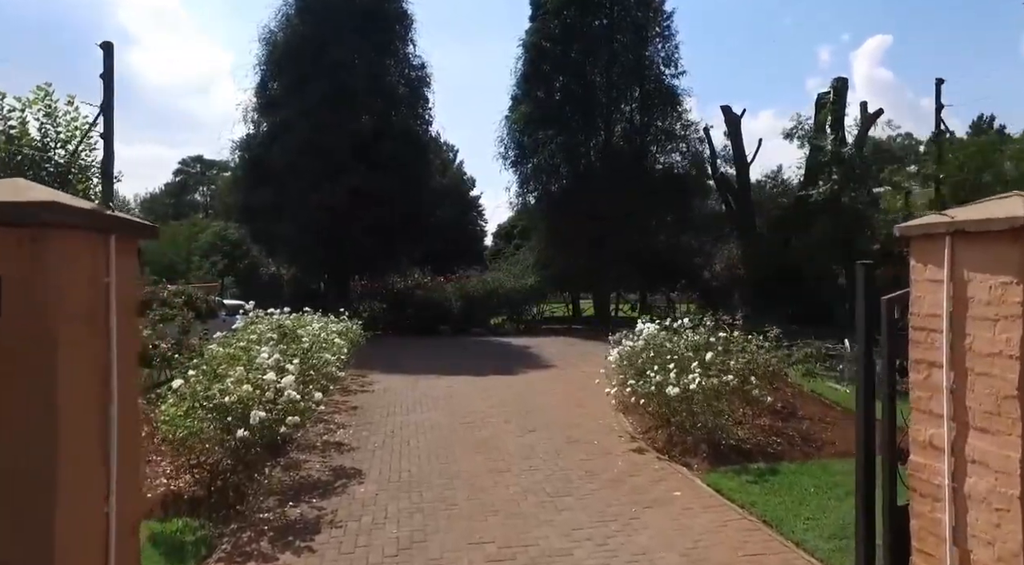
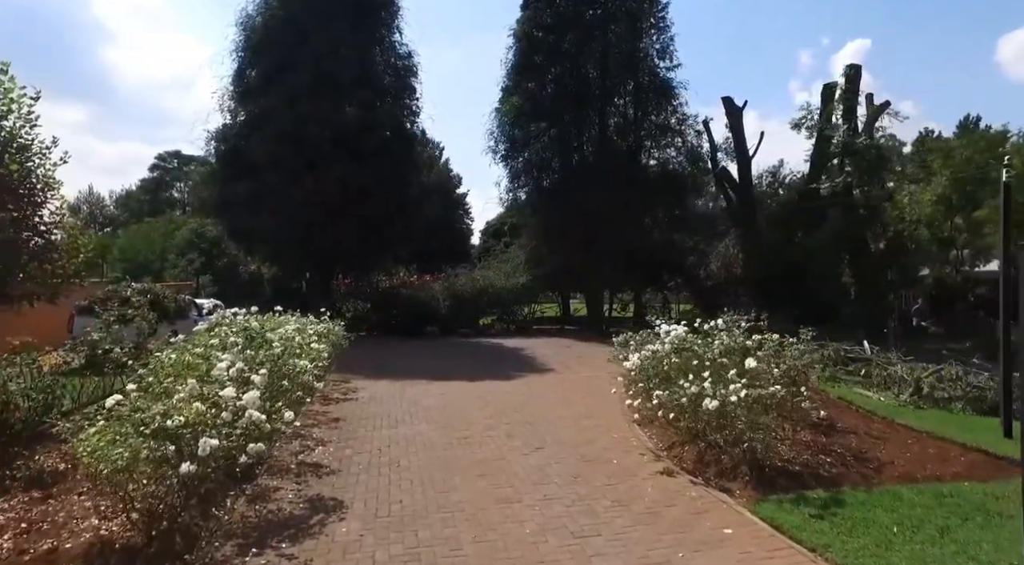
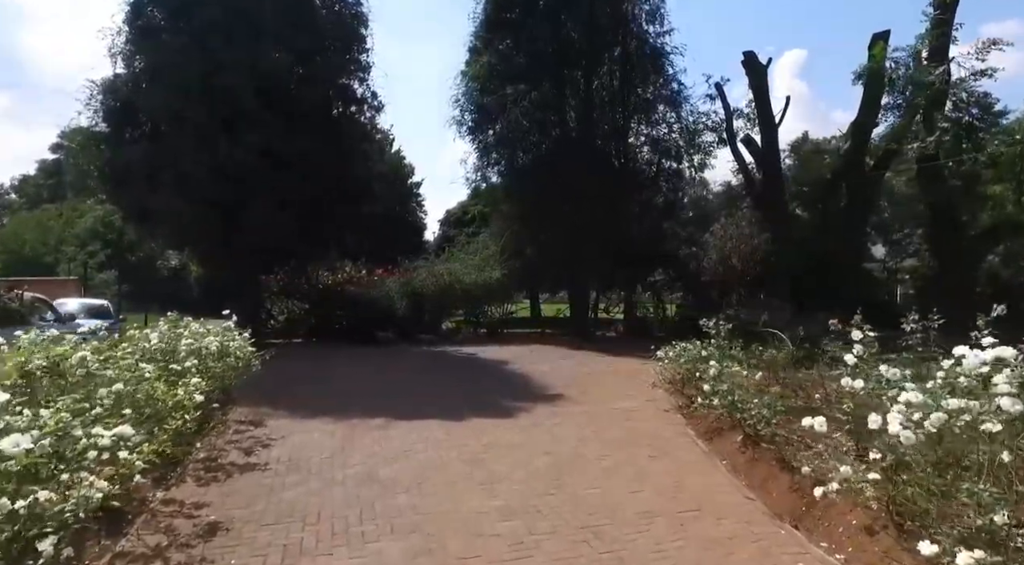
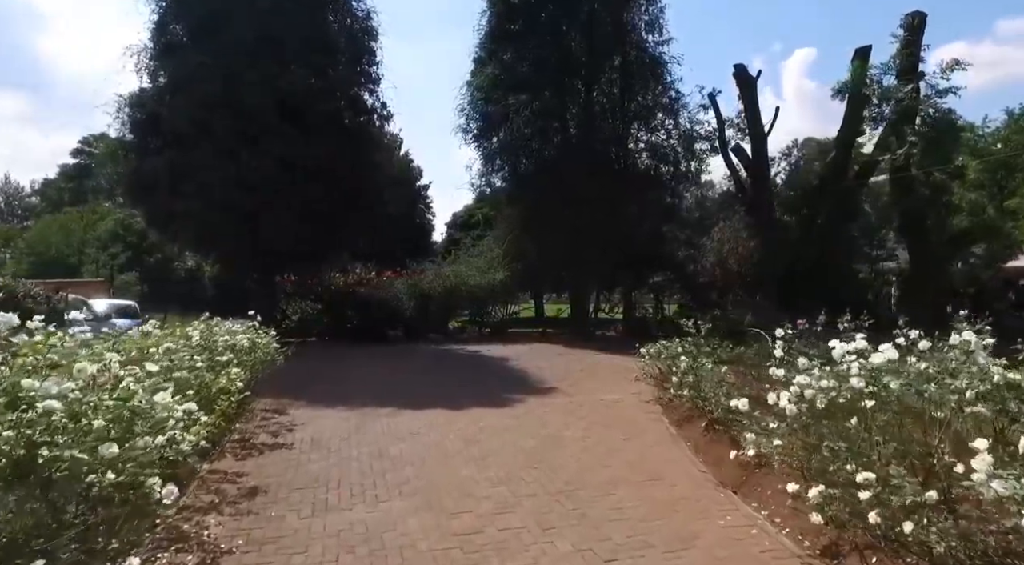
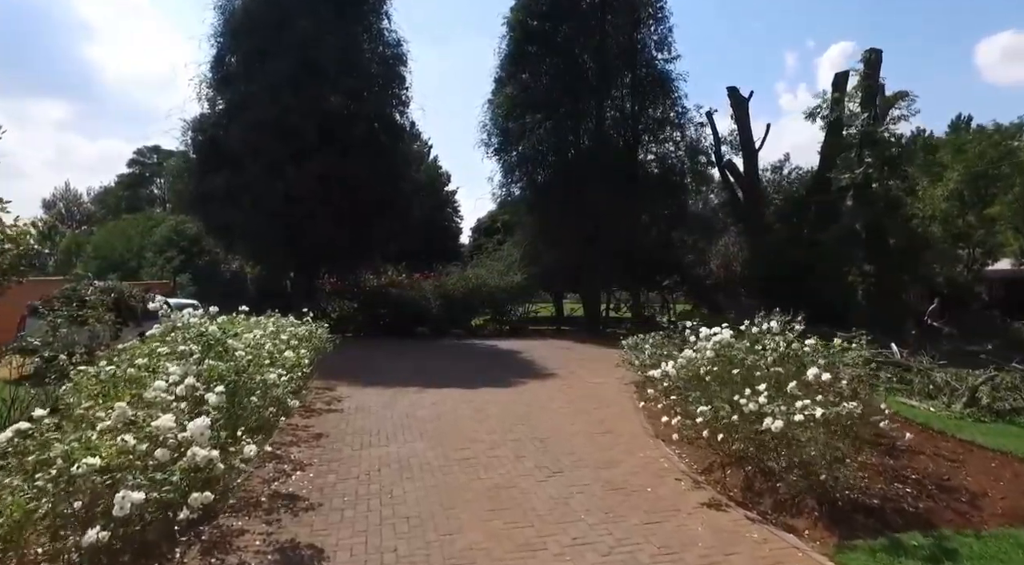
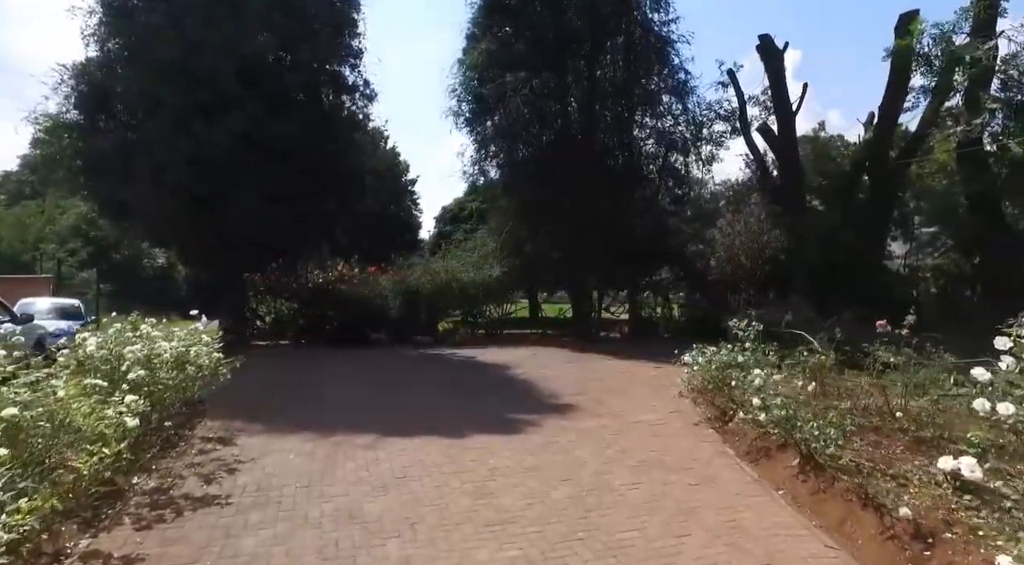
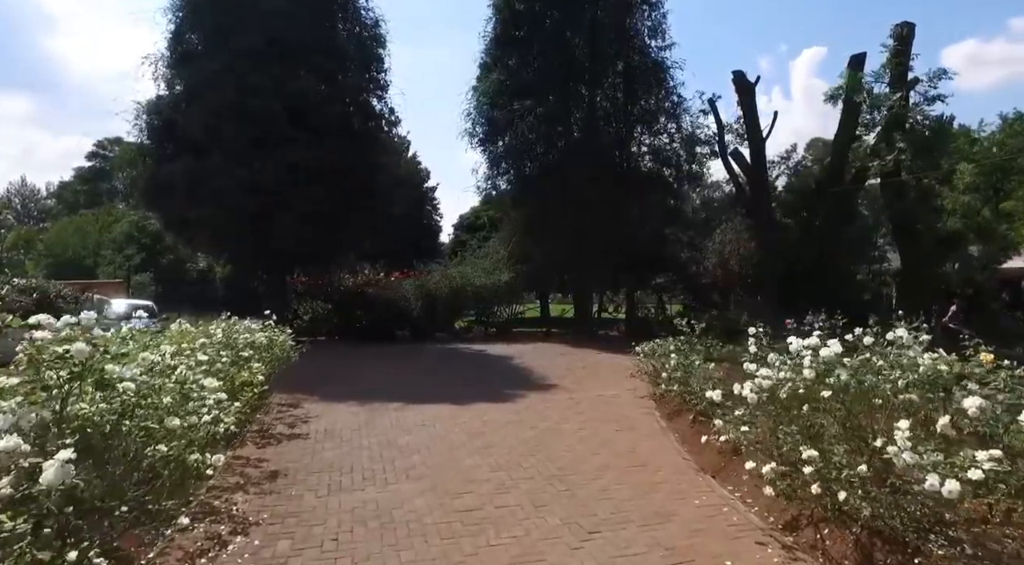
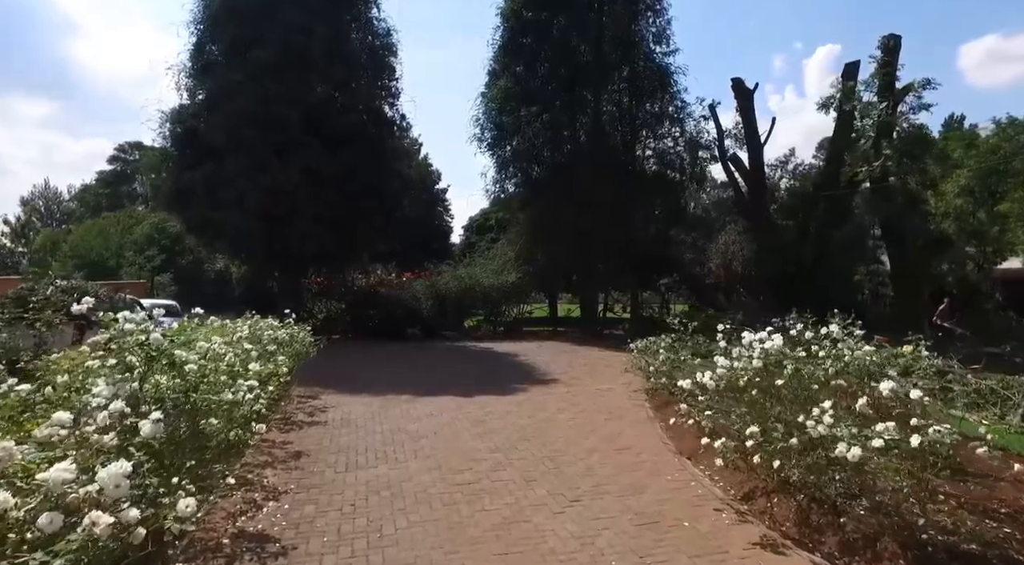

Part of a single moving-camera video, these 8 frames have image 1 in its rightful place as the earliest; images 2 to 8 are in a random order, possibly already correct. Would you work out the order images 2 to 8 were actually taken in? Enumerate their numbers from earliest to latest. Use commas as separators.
2, 5, 8, 7, 4, 3, 6
